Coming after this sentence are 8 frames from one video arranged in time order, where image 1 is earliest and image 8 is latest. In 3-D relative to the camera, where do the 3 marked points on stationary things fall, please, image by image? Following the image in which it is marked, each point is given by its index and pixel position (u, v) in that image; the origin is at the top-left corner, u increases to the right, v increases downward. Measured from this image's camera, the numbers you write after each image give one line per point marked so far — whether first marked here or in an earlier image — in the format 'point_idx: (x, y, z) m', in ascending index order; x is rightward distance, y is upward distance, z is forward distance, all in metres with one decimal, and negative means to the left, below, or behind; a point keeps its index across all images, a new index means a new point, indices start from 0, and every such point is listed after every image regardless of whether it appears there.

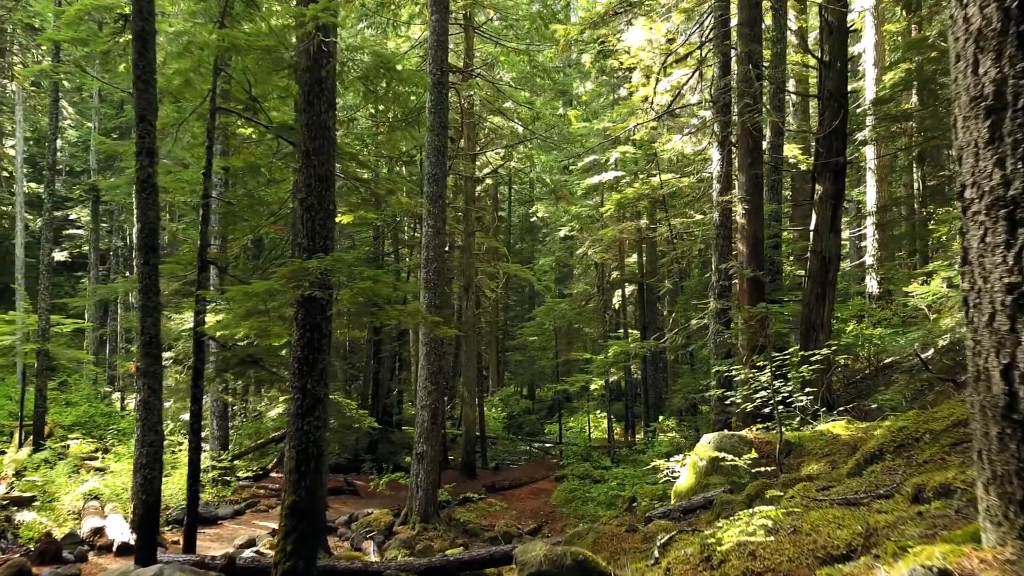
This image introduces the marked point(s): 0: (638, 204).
0: (+2.8, +1.9, +17.2) m
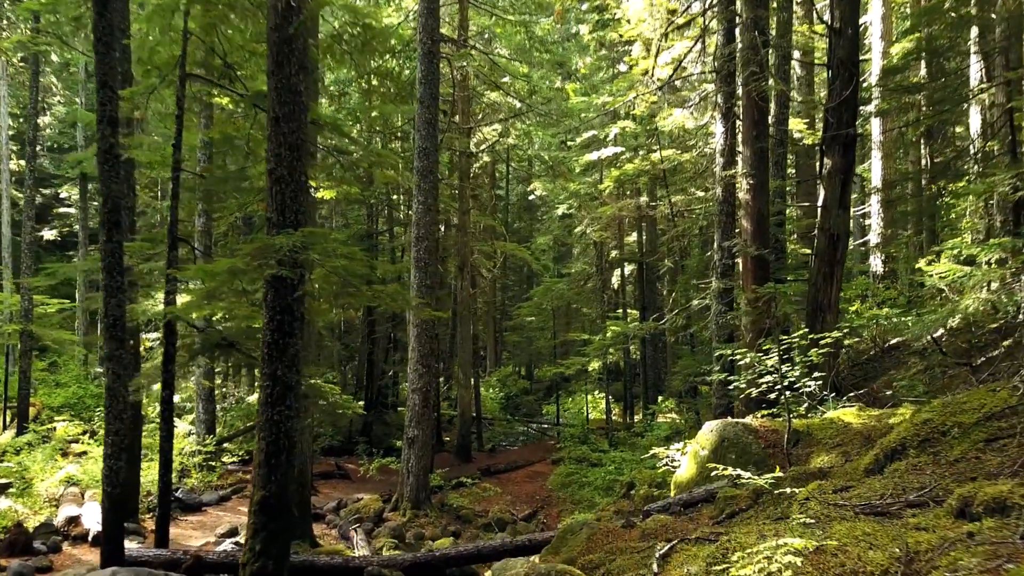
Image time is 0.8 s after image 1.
0: (+2.7, +2.3, +16.7) m
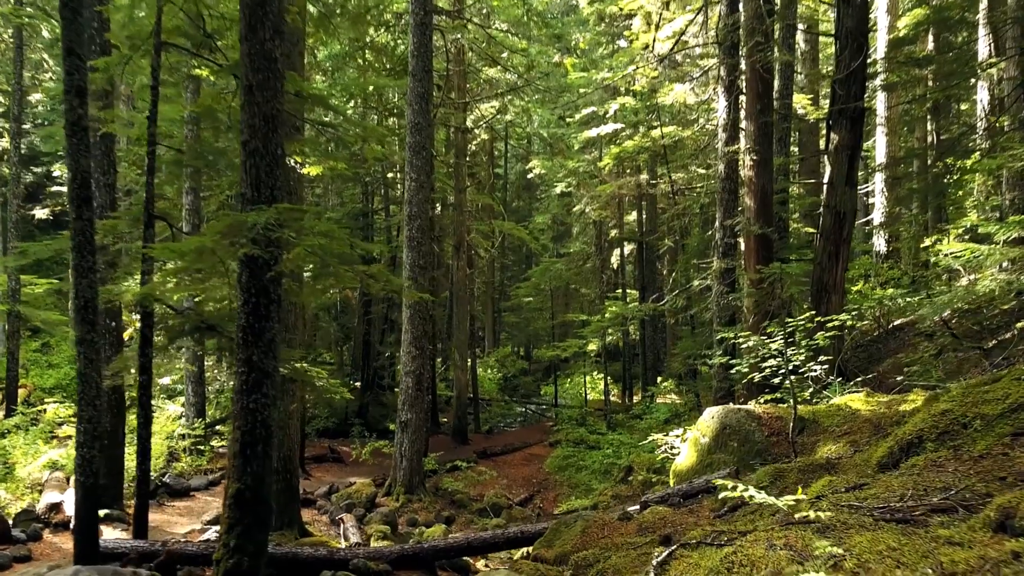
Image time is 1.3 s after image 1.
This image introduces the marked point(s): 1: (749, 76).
0: (+2.7, +2.7, +16.3) m
1: (+2.9, +2.6, +9.6) m
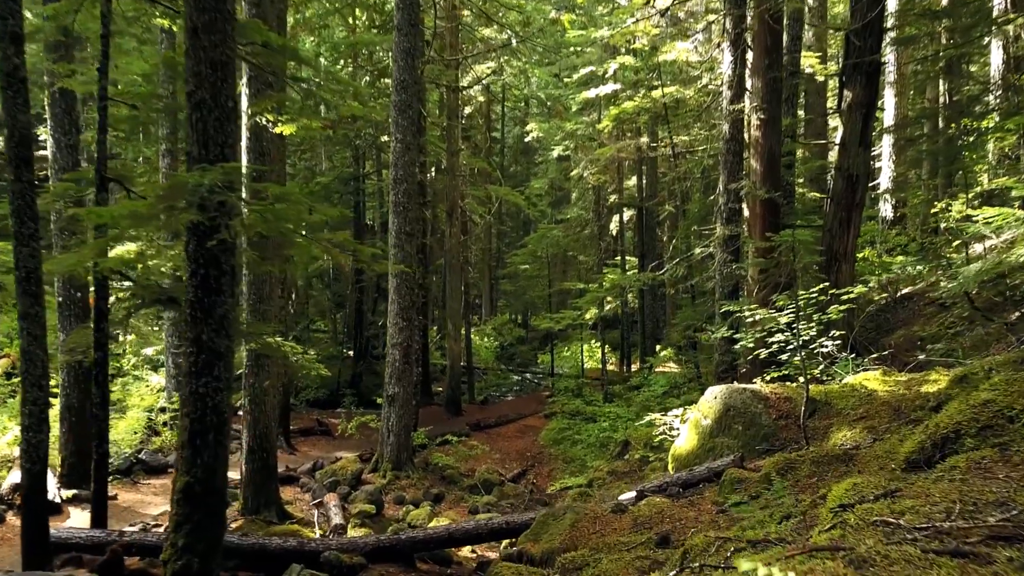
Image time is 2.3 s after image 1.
0: (+2.5, +3.4, +15.6) m
1: (+2.8, +3.0, +8.9) m
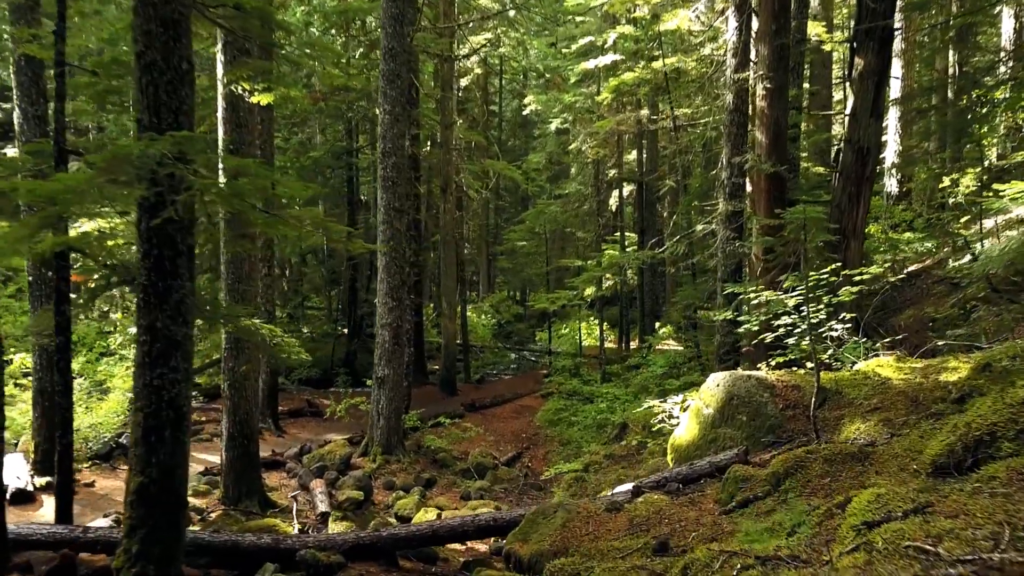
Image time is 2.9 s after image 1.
0: (+2.5, +3.8, +15.1) m
1: (+2.7, +3.2, +8.4) m
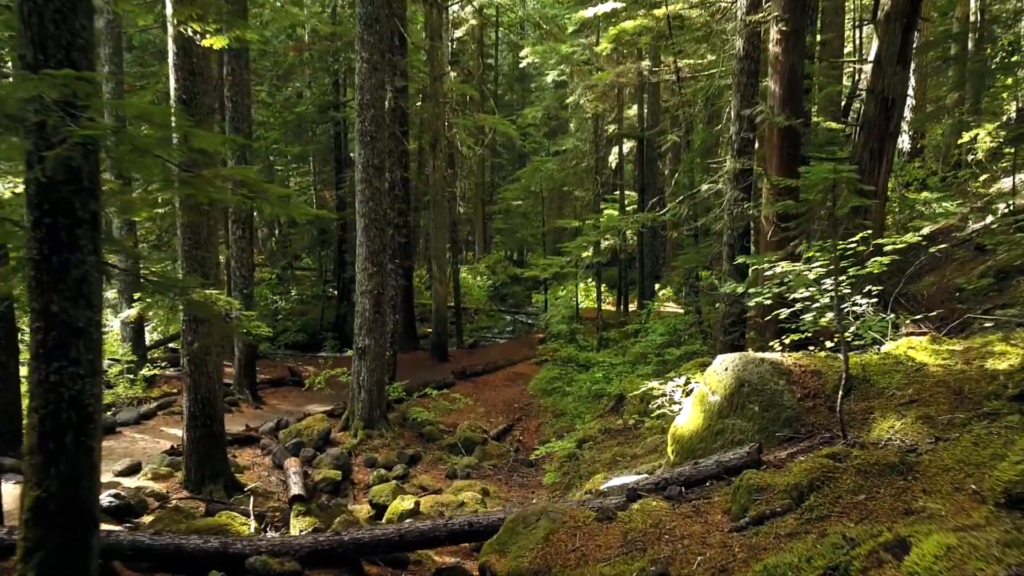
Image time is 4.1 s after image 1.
0: (+2.3, +4.5, +14.2) m
1: (+2.6, +3.6, +7.6) m
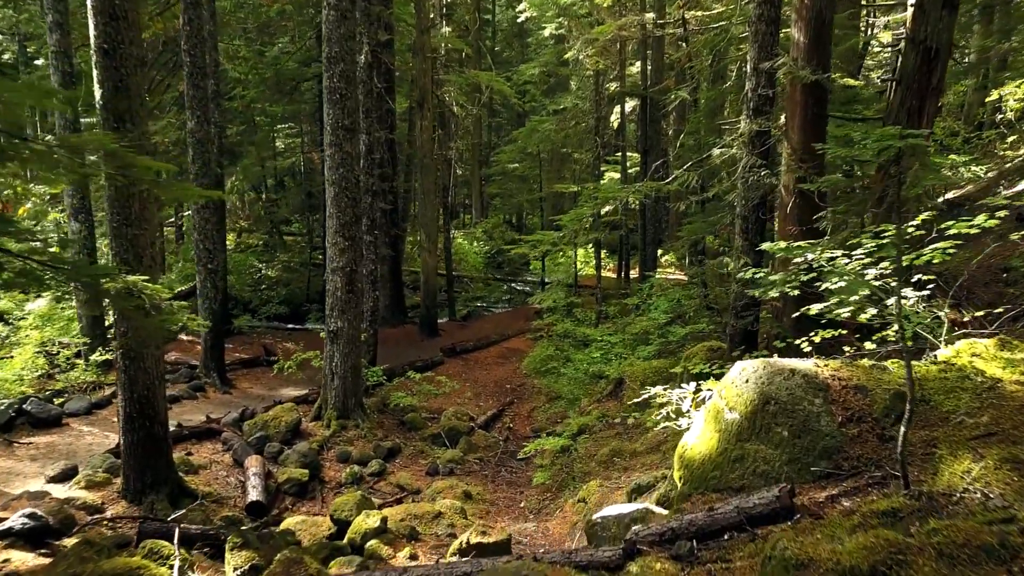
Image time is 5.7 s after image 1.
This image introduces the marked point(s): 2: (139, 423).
0: (+2.2, +5.0, +13.0) m
1: (+2.5, +3.7, +6.4) m
2: (-3.0, -1.1, +6.2) m
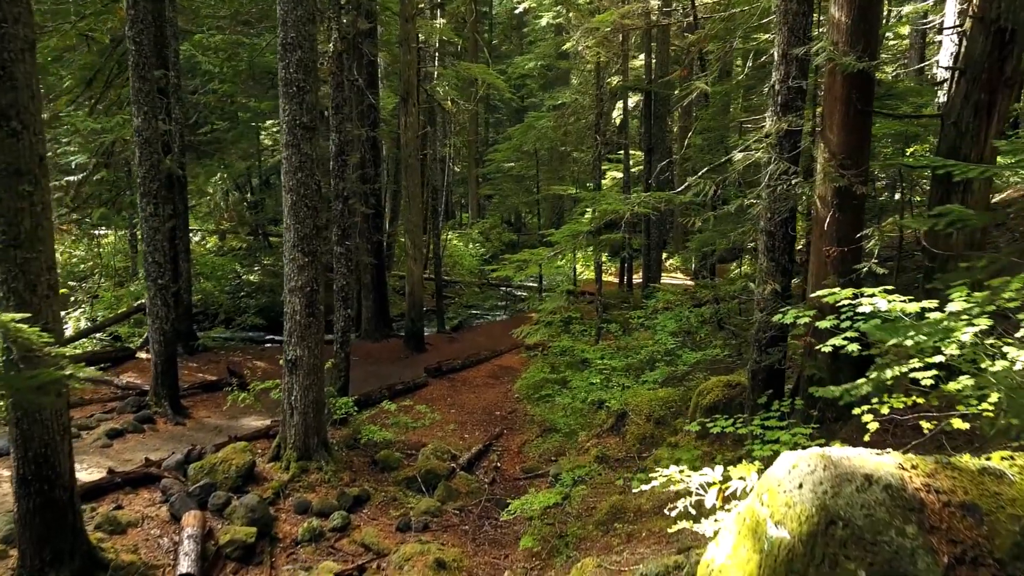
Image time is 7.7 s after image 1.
0: (+2.1, +4.8, +11.8) m
1: (+2.3, +3.5, +5.3) m
2: (-3.1, -1.3, +5.1) m
